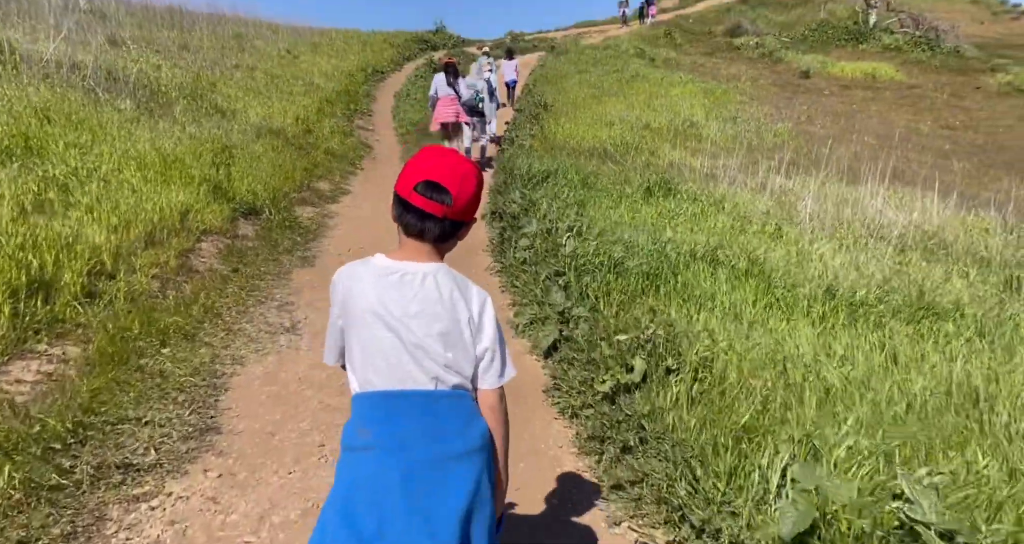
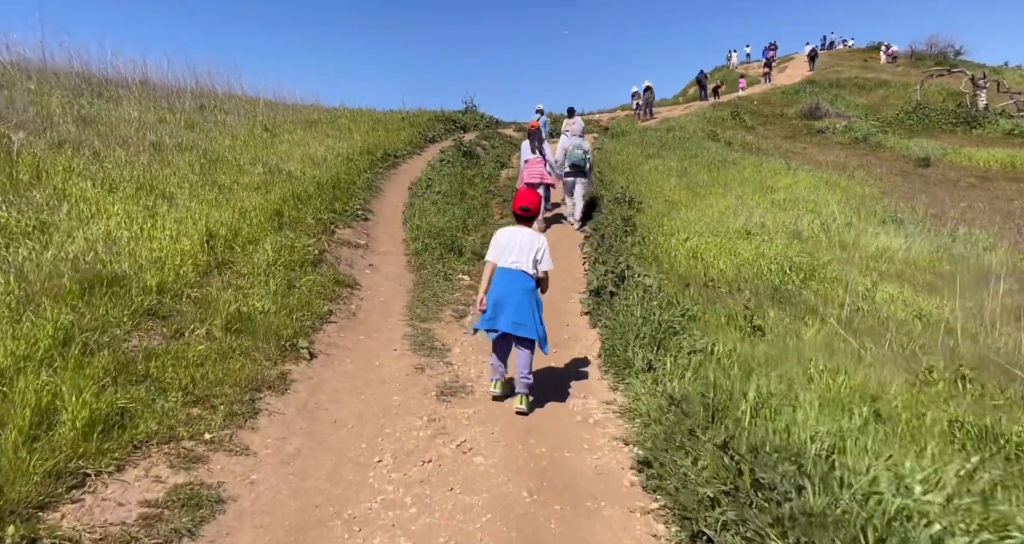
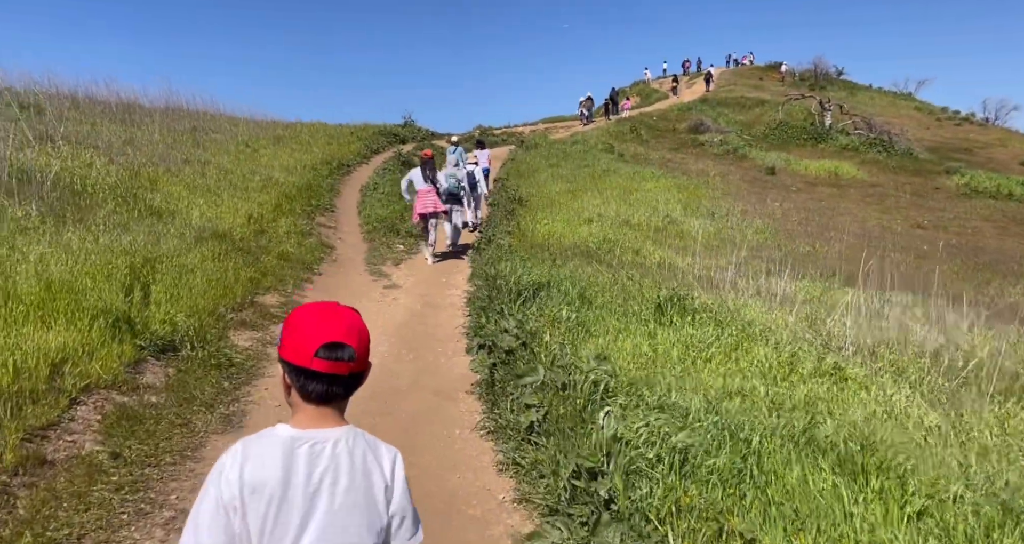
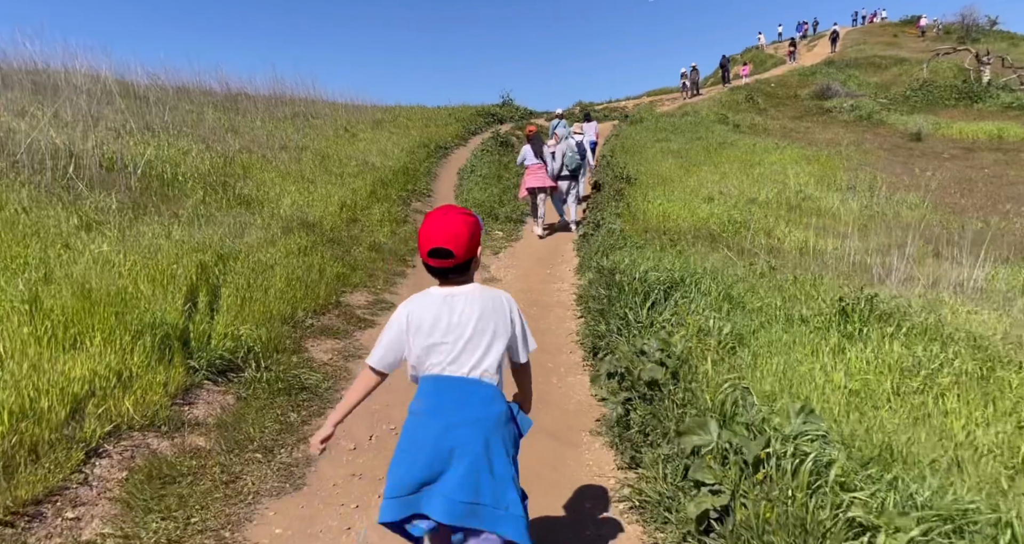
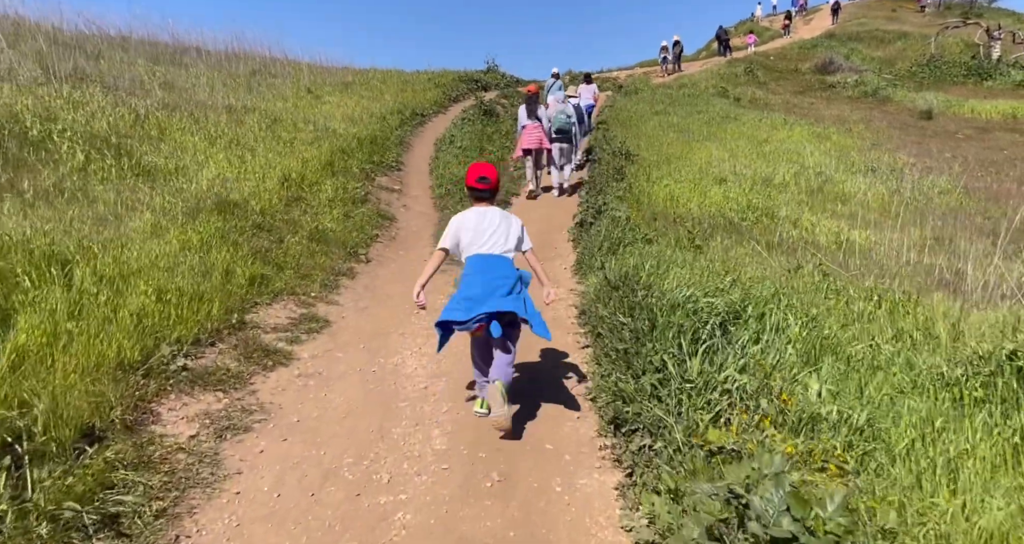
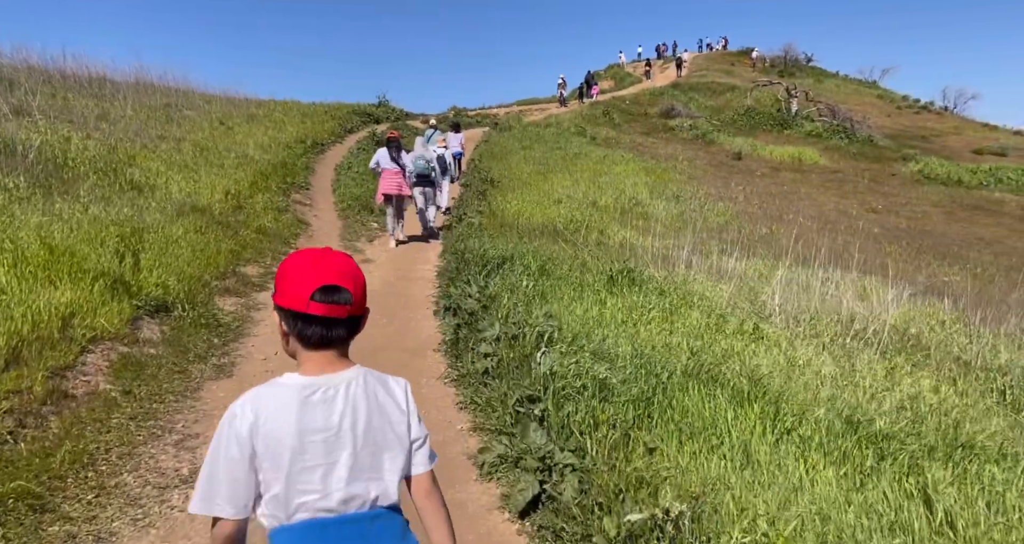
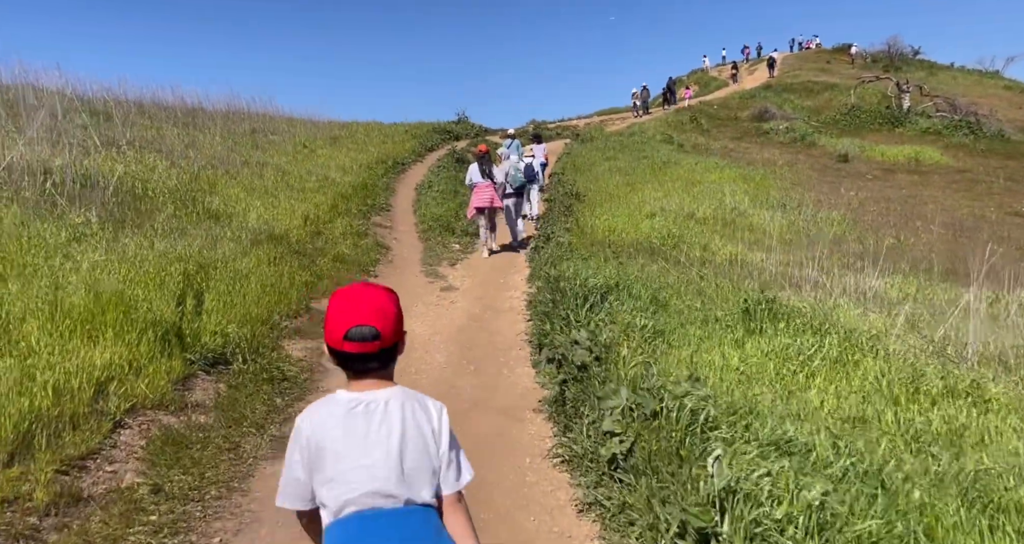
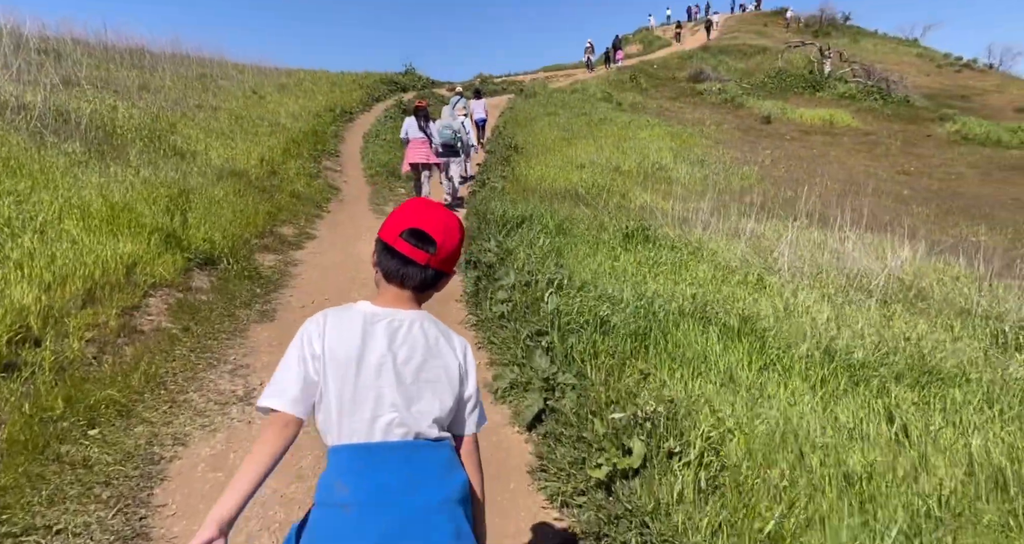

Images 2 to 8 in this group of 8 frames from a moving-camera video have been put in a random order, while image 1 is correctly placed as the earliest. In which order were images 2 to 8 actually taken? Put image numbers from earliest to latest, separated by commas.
8, 6, 3, 7, 4, 5, 2
